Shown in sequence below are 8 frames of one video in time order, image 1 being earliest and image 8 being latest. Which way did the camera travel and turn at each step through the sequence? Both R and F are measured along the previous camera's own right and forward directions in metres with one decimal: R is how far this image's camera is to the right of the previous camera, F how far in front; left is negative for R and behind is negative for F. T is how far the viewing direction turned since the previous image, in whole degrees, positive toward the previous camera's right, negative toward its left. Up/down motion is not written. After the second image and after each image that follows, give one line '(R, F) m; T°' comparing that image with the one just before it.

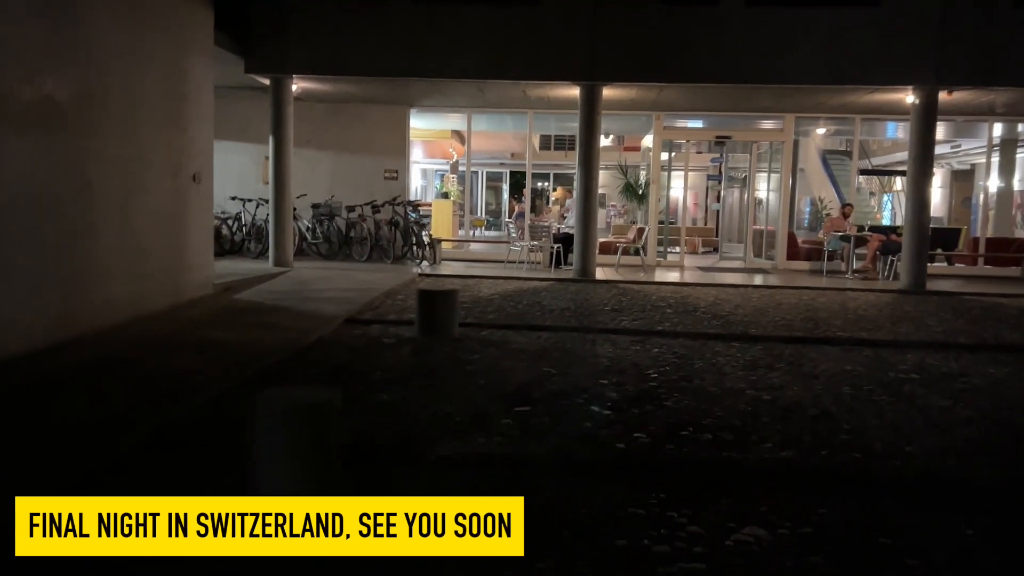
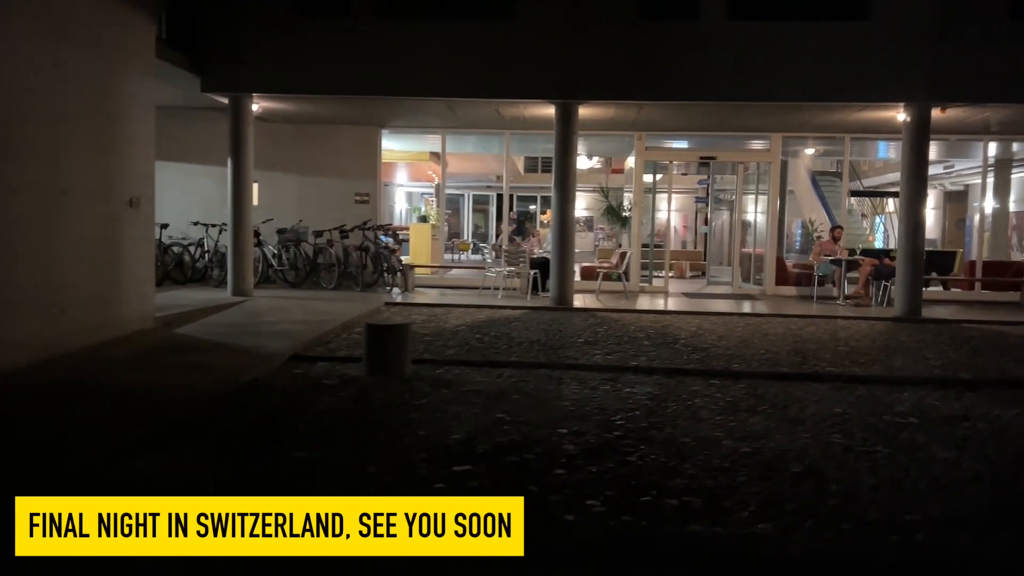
(+0.3, +0.6) m; 0°
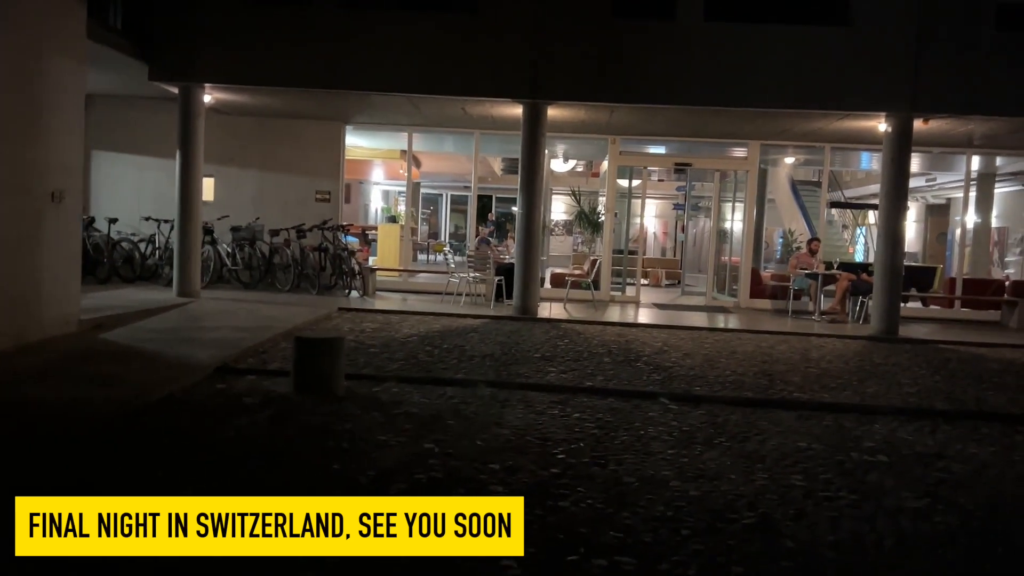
(+0.3, +0.5) m; +1°
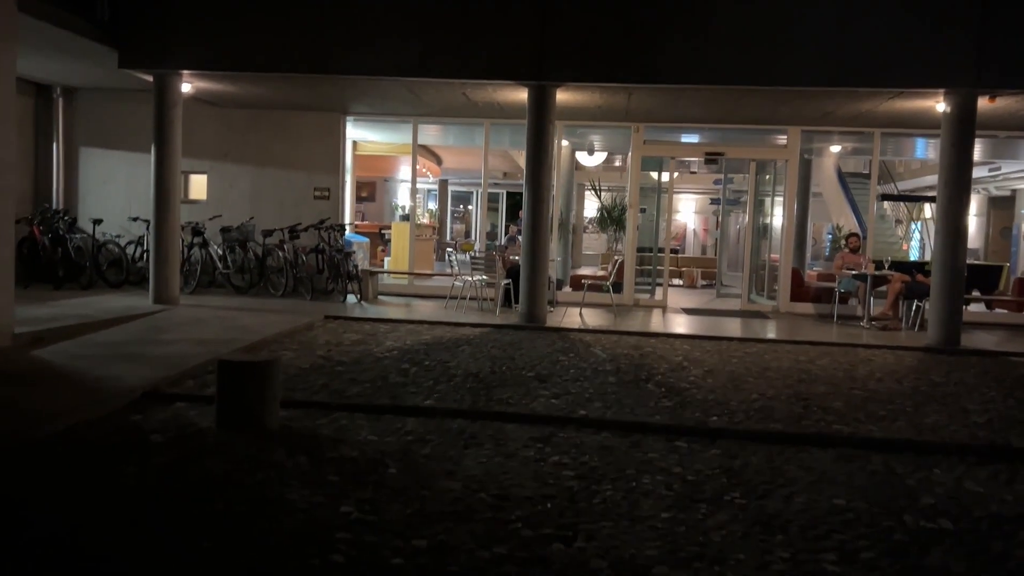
(+0.4, +1.1) m; -3°
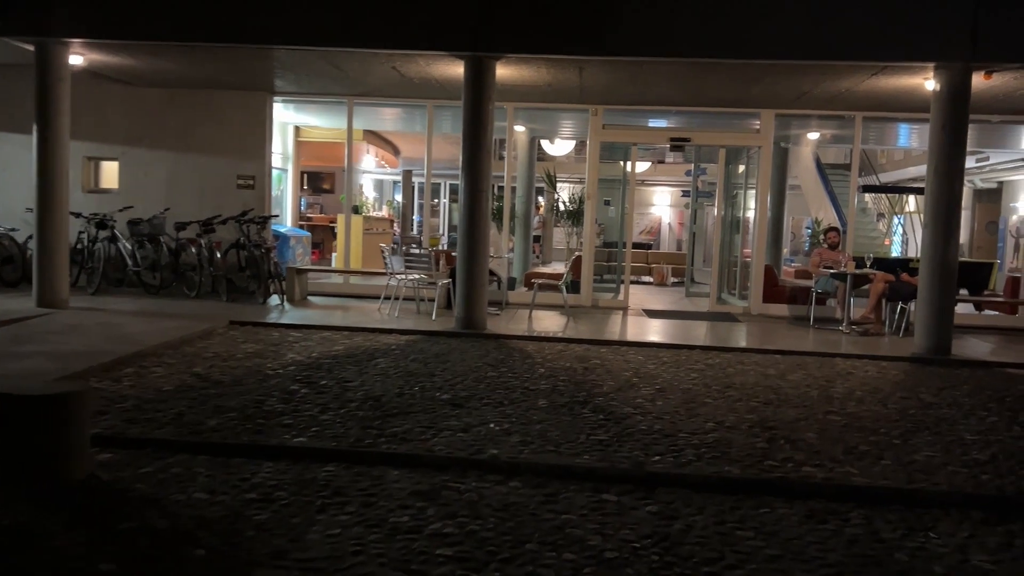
(+0.5, +1.1) m; +1°
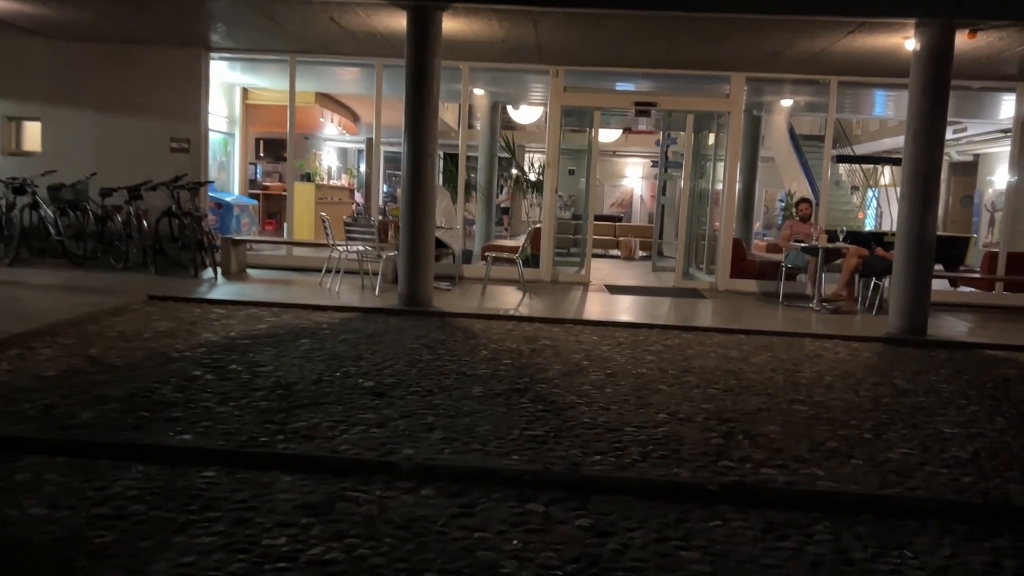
(+0.3, +0.6) m; +2°
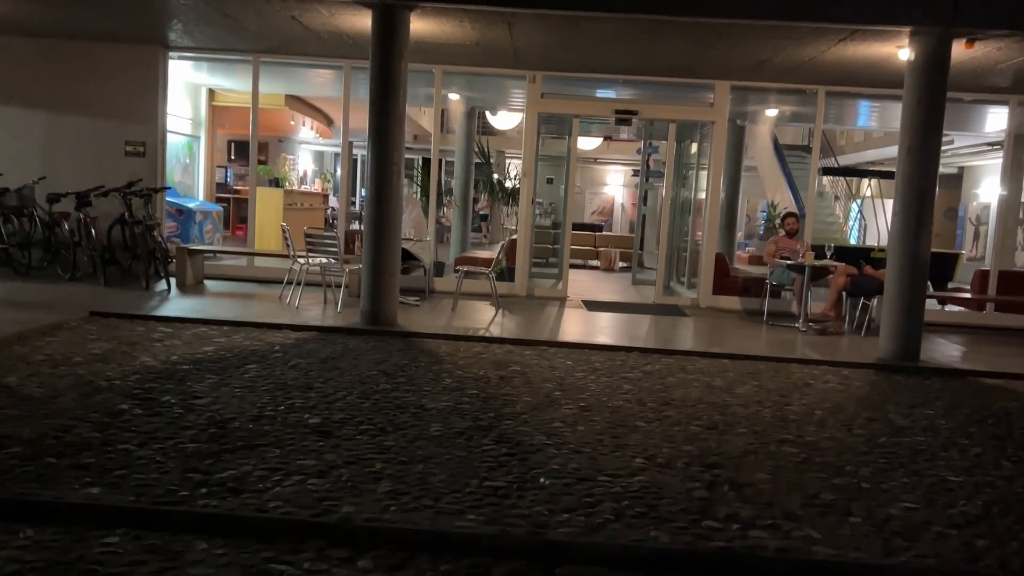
(+0.1, +0.4) m; +1°
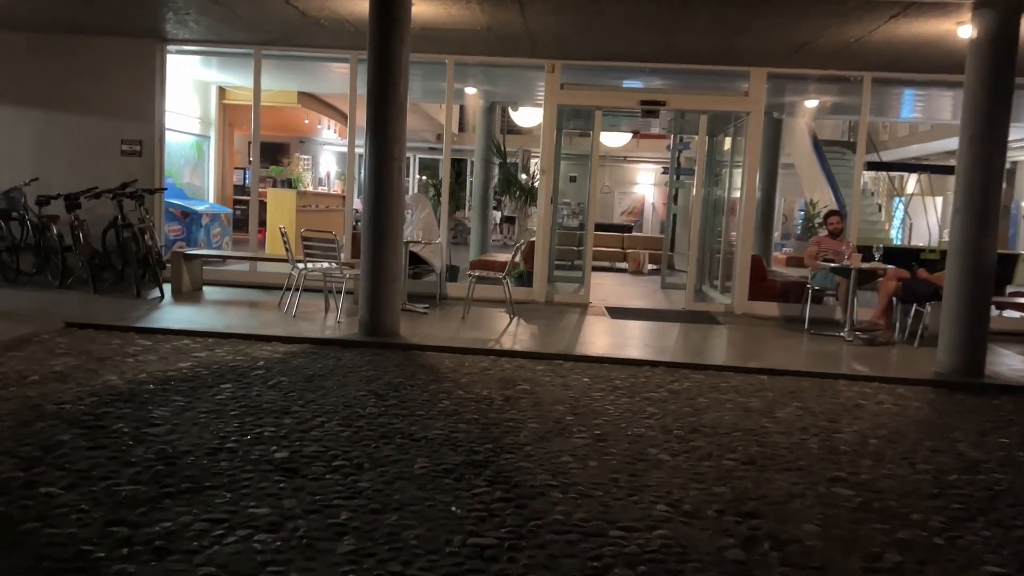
(+0.1, +0.6) m; -2°
